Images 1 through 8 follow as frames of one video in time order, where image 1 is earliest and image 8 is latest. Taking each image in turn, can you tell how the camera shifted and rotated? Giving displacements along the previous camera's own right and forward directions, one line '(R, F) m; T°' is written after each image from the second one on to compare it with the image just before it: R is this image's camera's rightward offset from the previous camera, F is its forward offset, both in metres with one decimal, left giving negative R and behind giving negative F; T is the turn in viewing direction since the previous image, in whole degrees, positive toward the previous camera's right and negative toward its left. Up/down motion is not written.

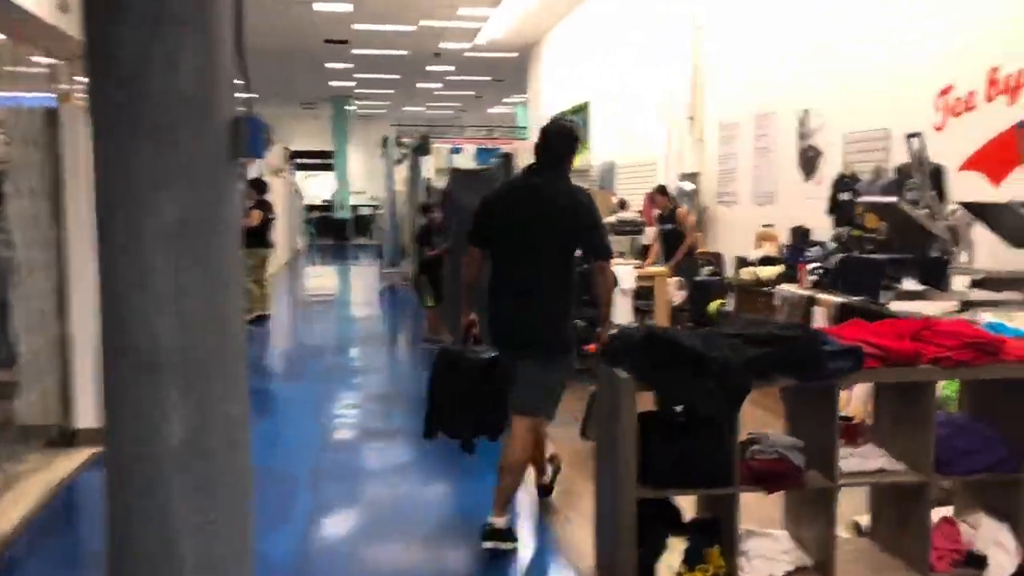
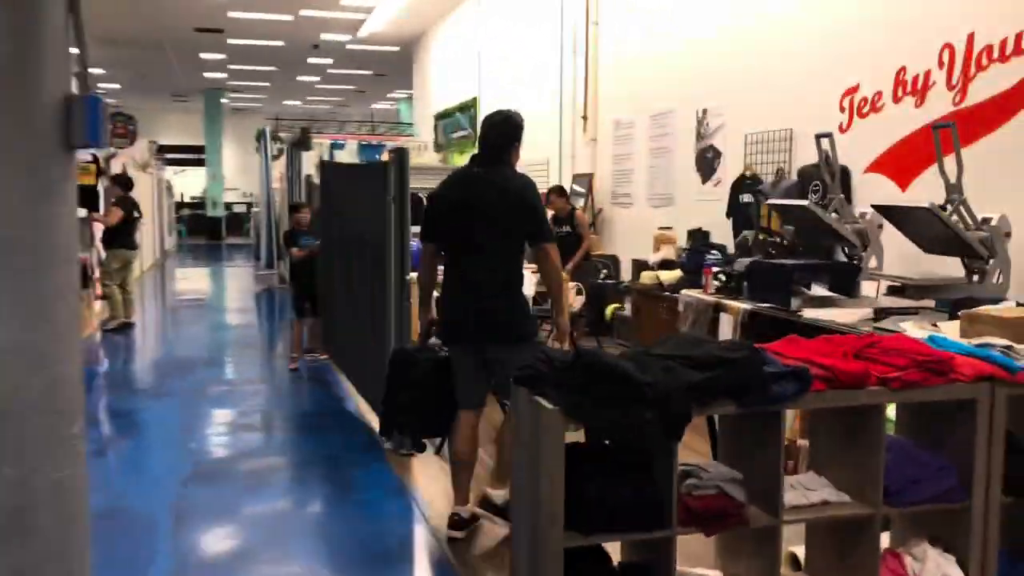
(-0.1, +0.4) m; +7°
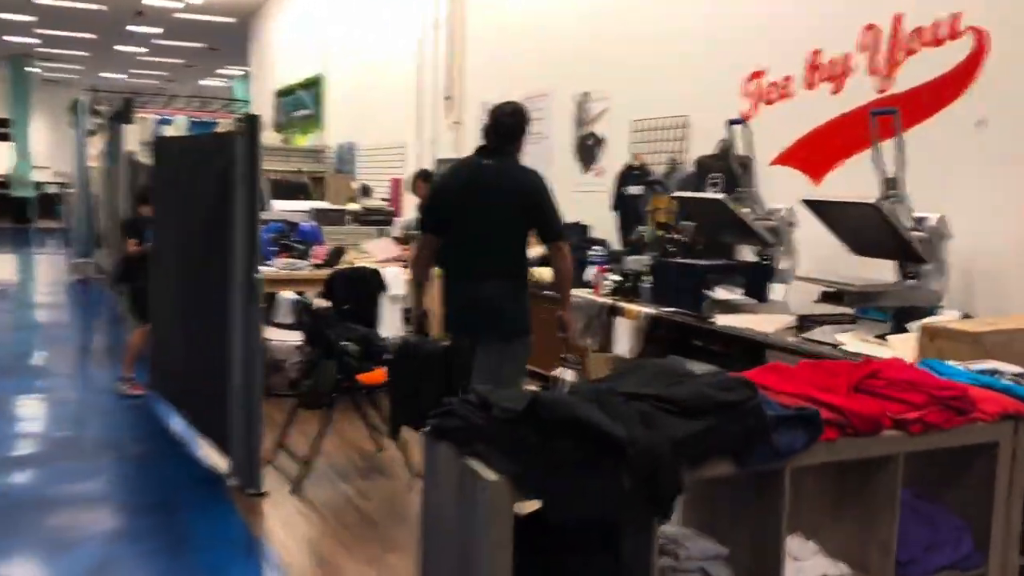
(-0.1, +0.7) m; +10°
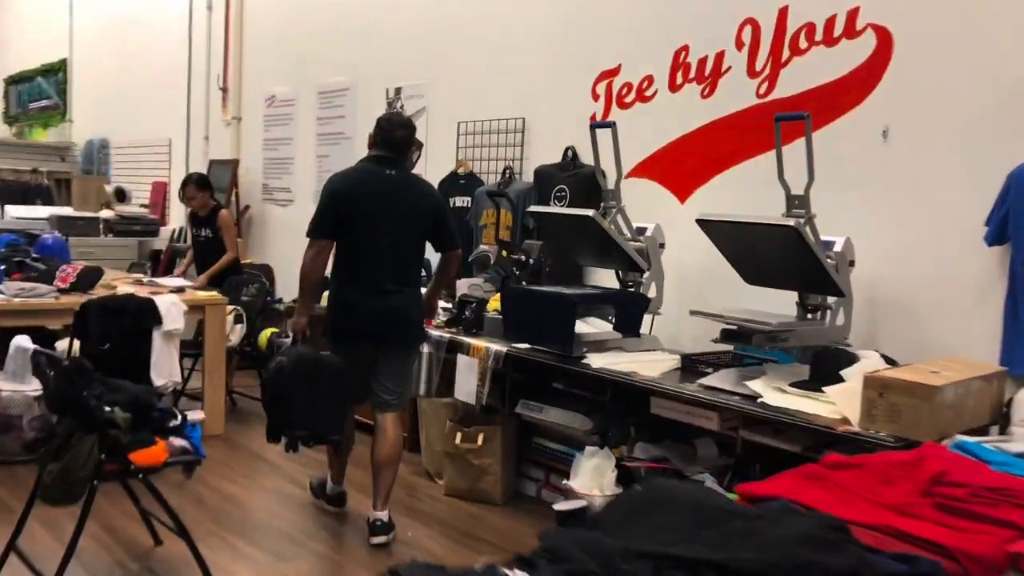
(-0.2, +0.8) m; +14°
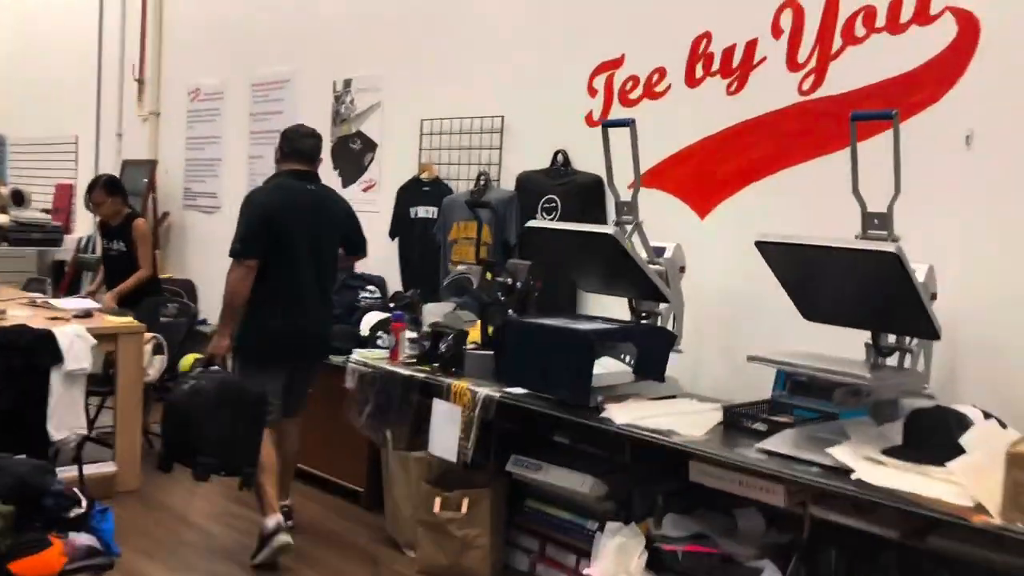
(-0.2, +0.7) m; +5°
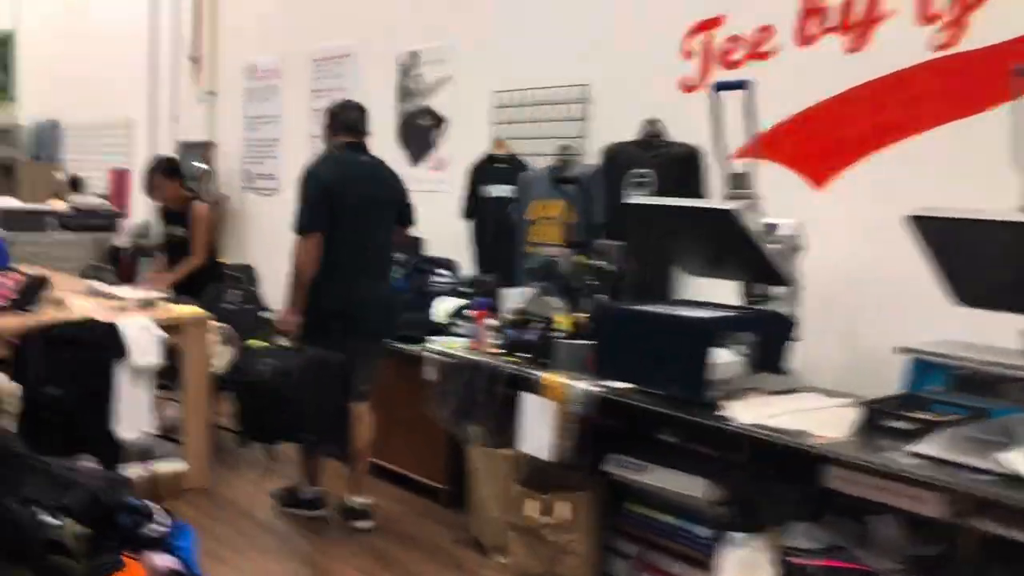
(-0.2, +0.3) m; -3°
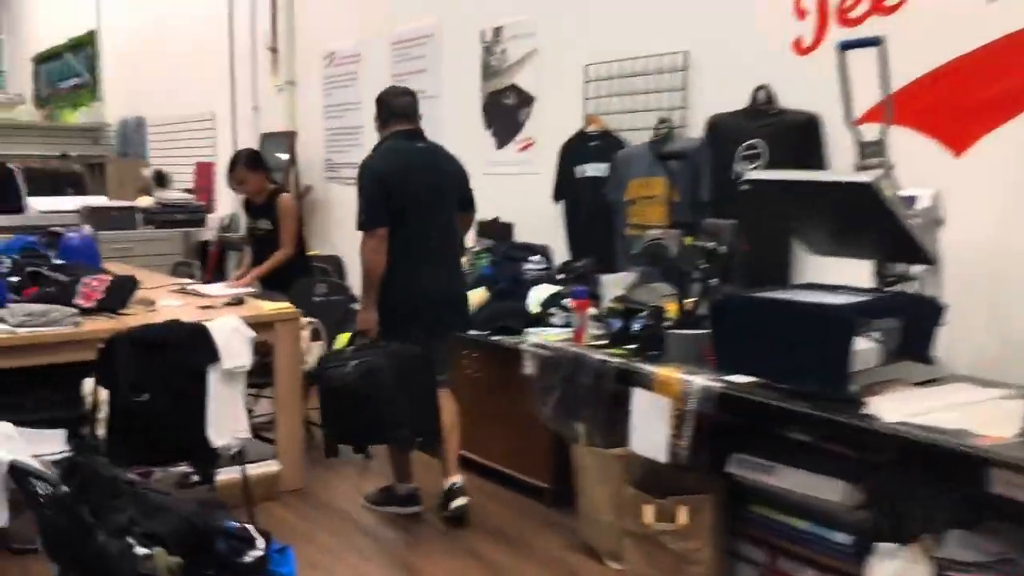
(-0.1, +0.2) m; -5°
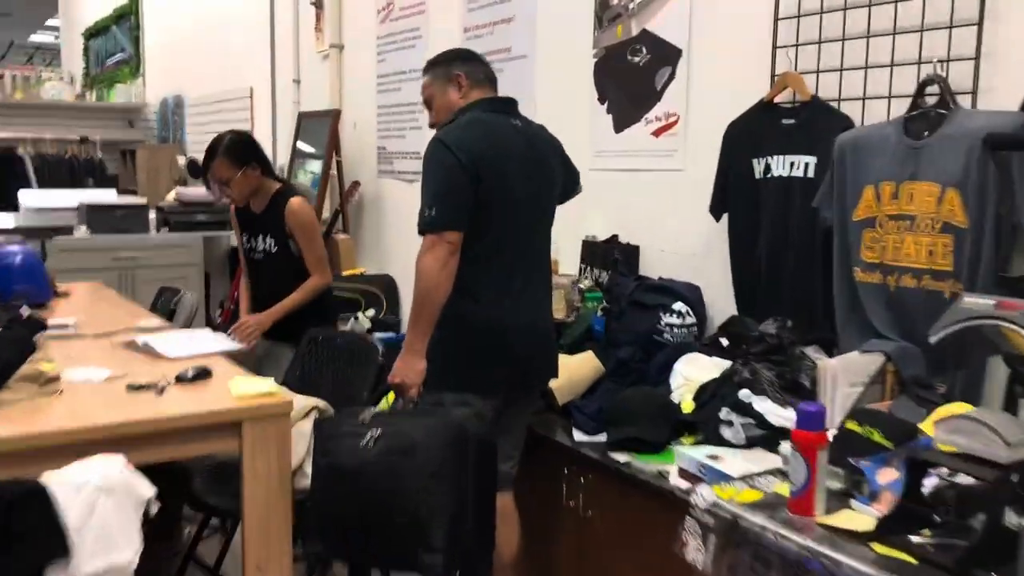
(-0.1, +1.5) m; -5°
